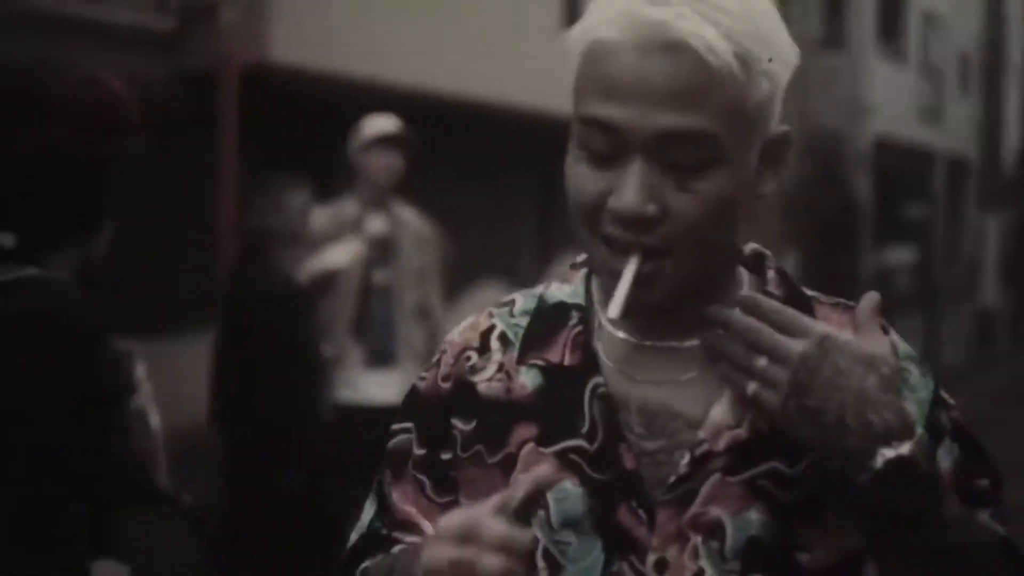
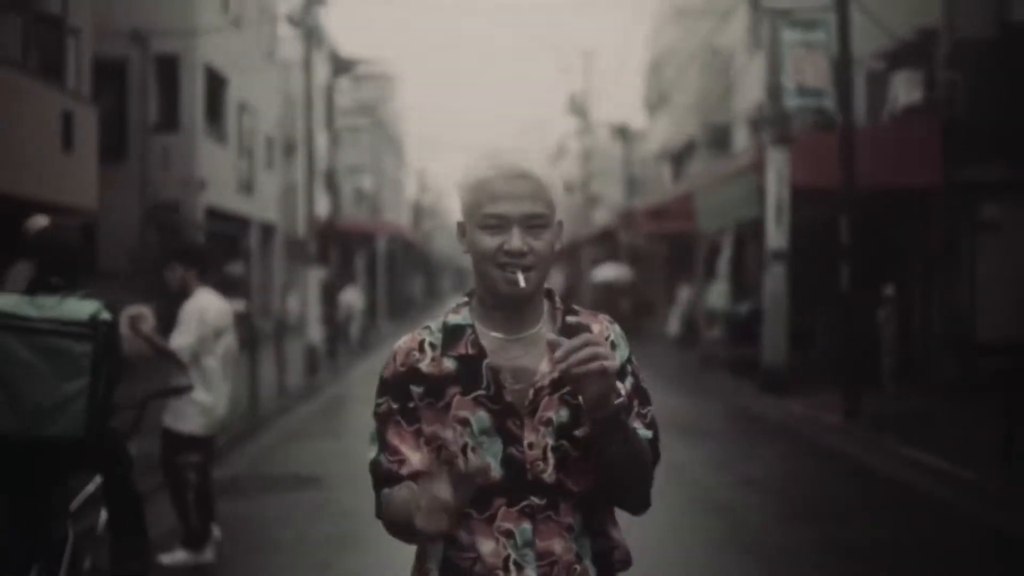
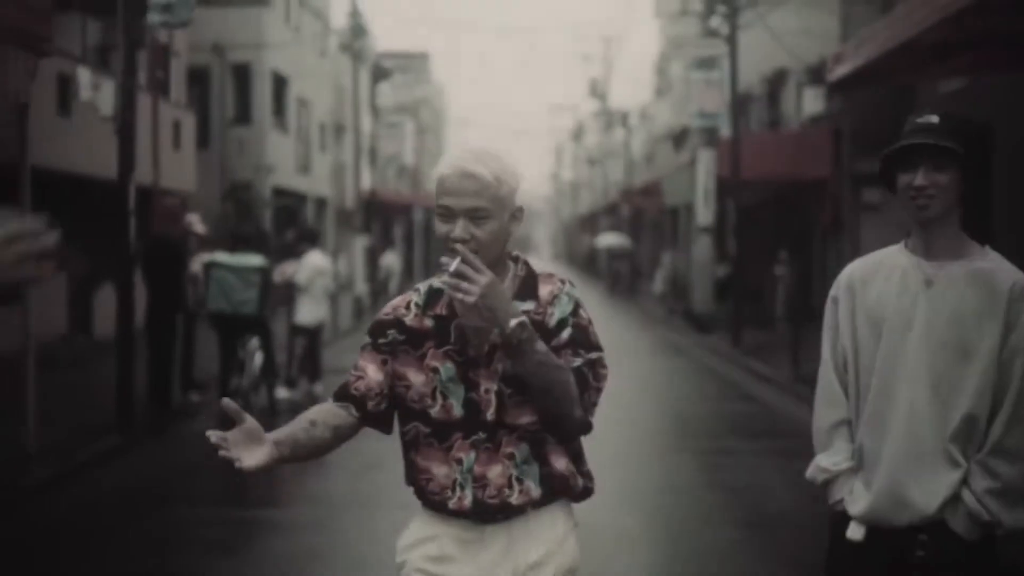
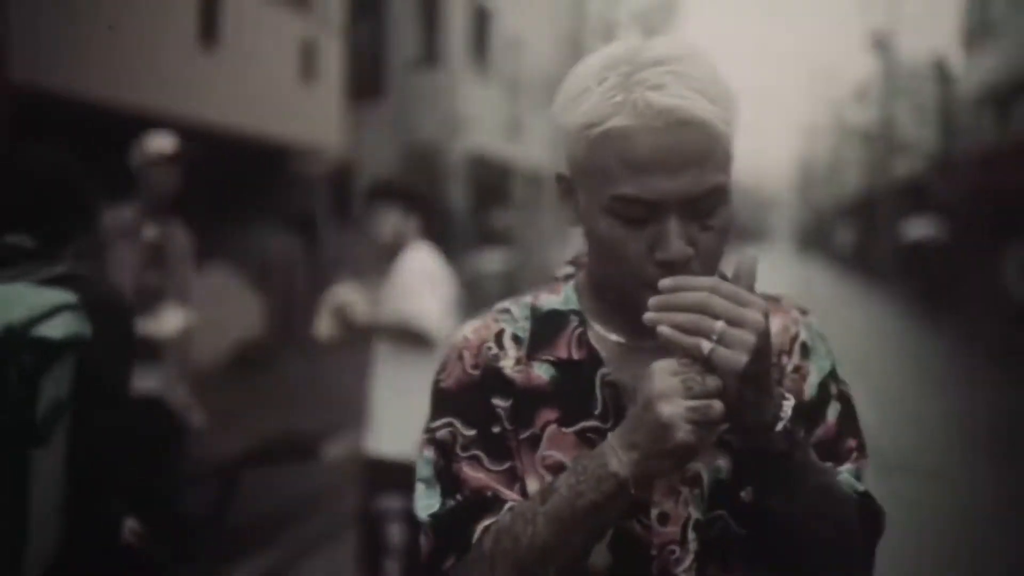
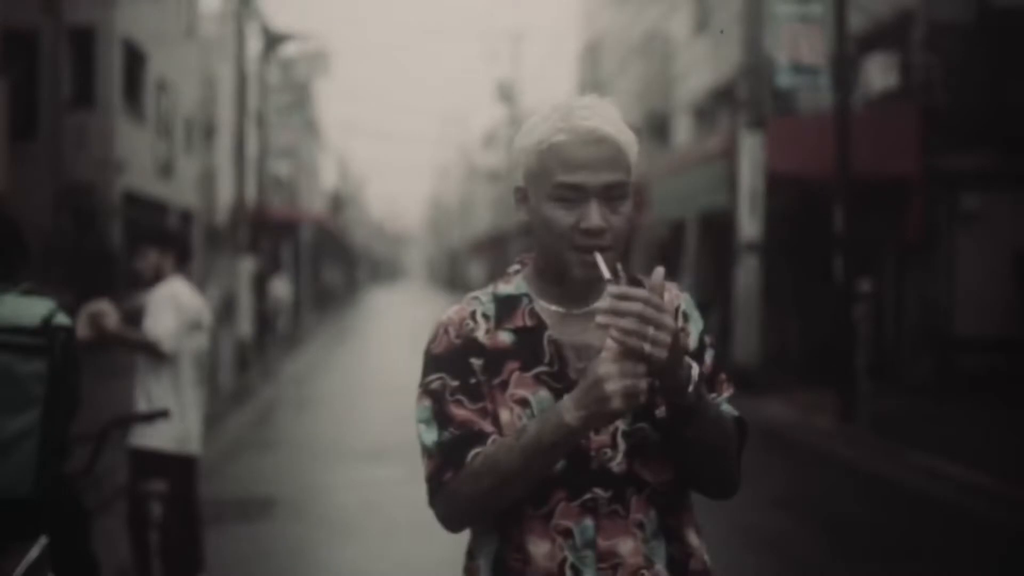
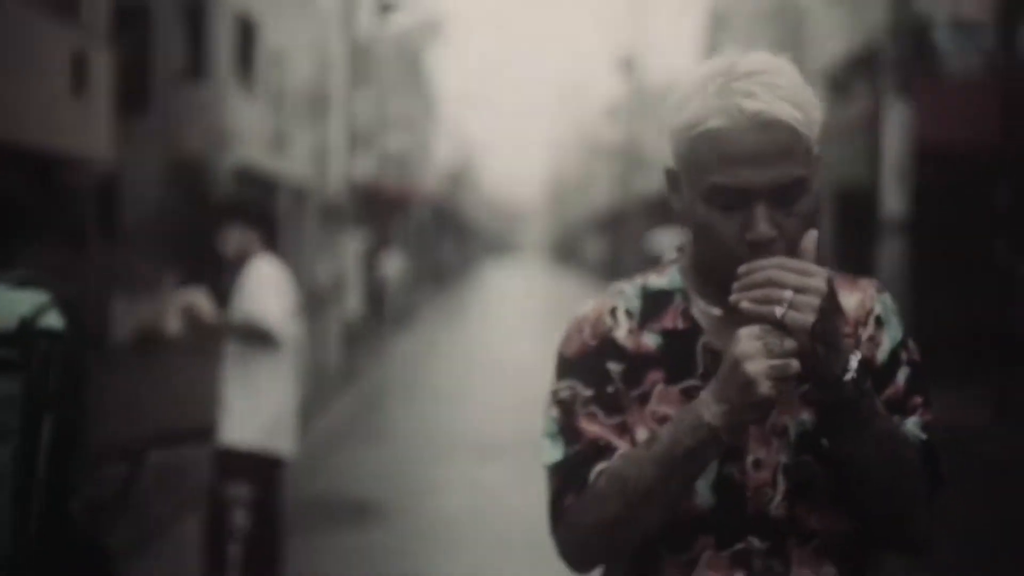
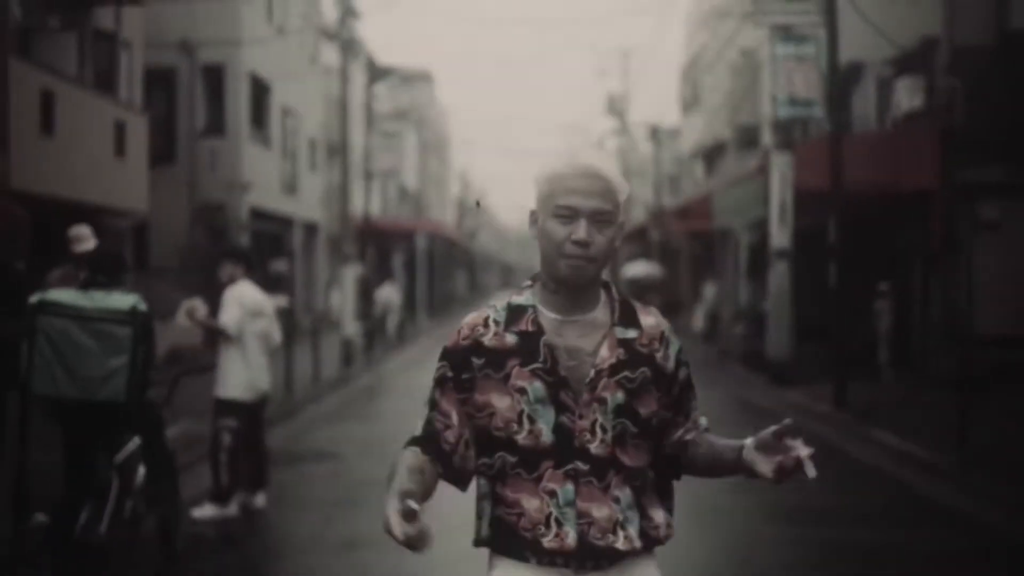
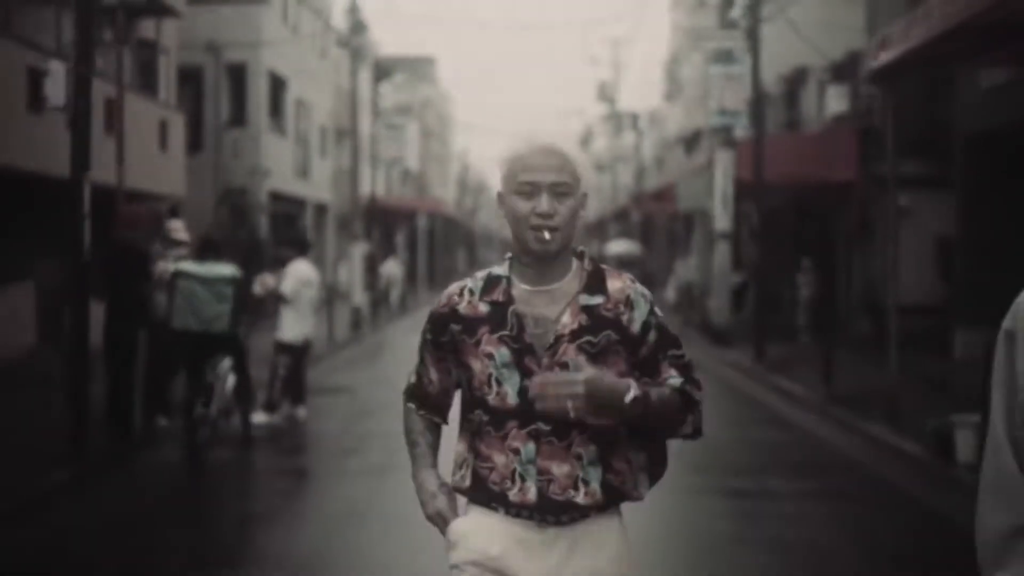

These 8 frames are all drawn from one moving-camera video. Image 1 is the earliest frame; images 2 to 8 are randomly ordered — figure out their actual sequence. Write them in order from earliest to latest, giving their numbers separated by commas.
4, 6, 5, 2, 7, 8, 3
